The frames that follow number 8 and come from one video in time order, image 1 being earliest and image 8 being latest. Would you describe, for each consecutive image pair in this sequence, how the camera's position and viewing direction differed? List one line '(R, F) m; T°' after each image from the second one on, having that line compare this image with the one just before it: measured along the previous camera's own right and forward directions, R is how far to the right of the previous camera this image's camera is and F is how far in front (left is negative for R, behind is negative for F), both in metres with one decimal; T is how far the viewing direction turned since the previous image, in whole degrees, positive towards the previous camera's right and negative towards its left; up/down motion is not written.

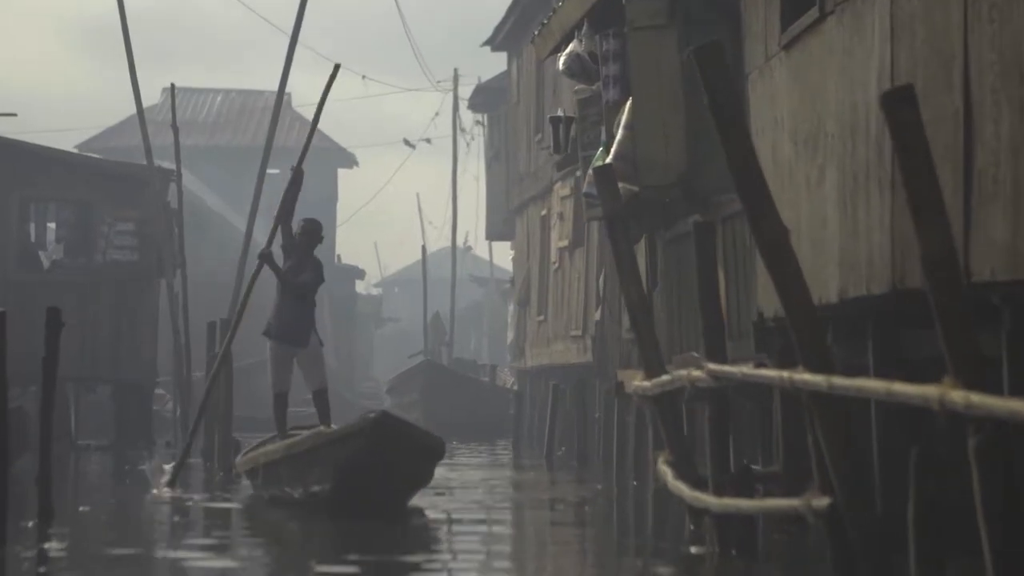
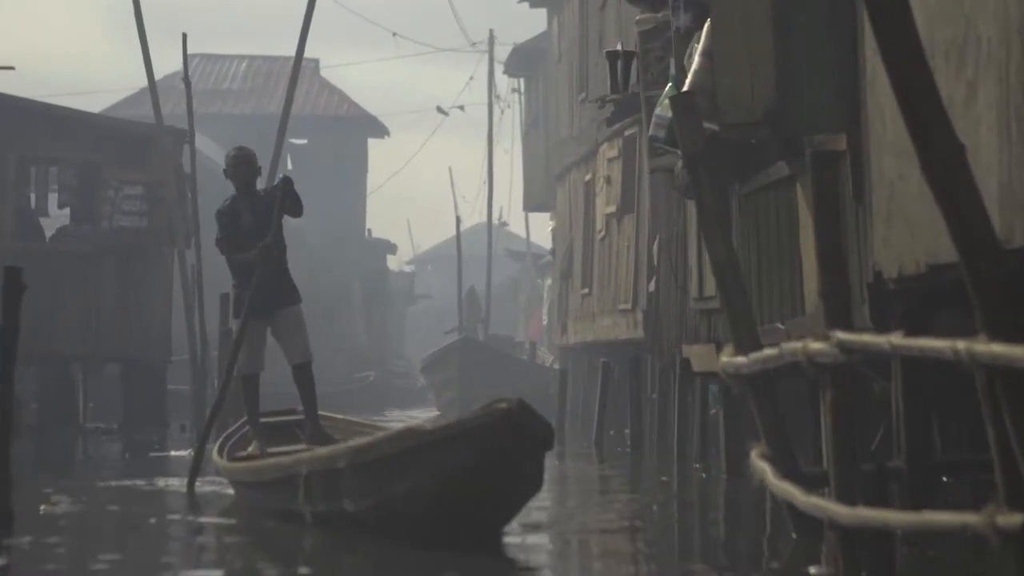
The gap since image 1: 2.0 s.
(-0.1, +1.9) m; -1°
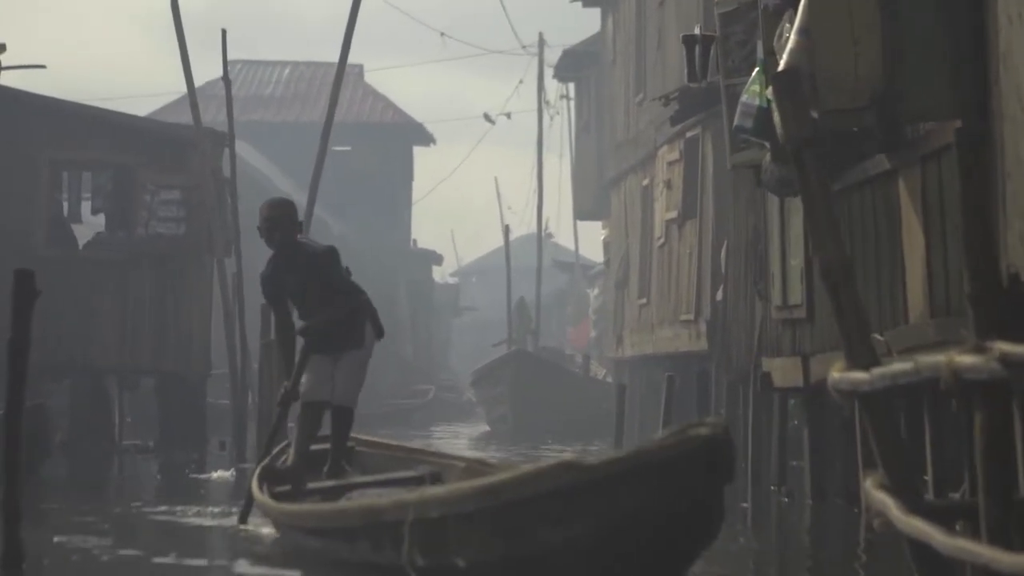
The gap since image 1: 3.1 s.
(-0.1, +1.1) m; -1°
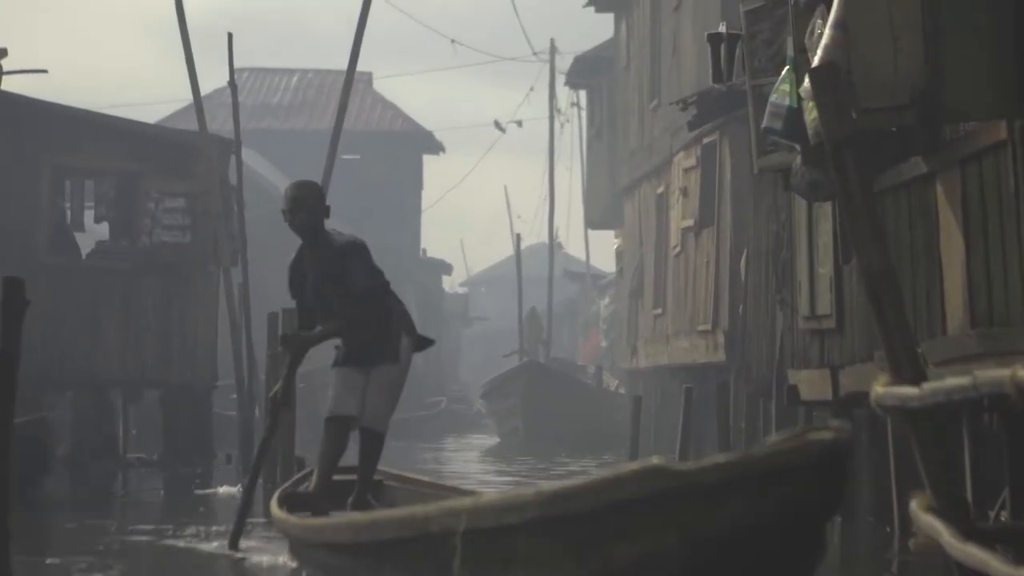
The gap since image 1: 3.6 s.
(0.0, +0.5) m; 0°
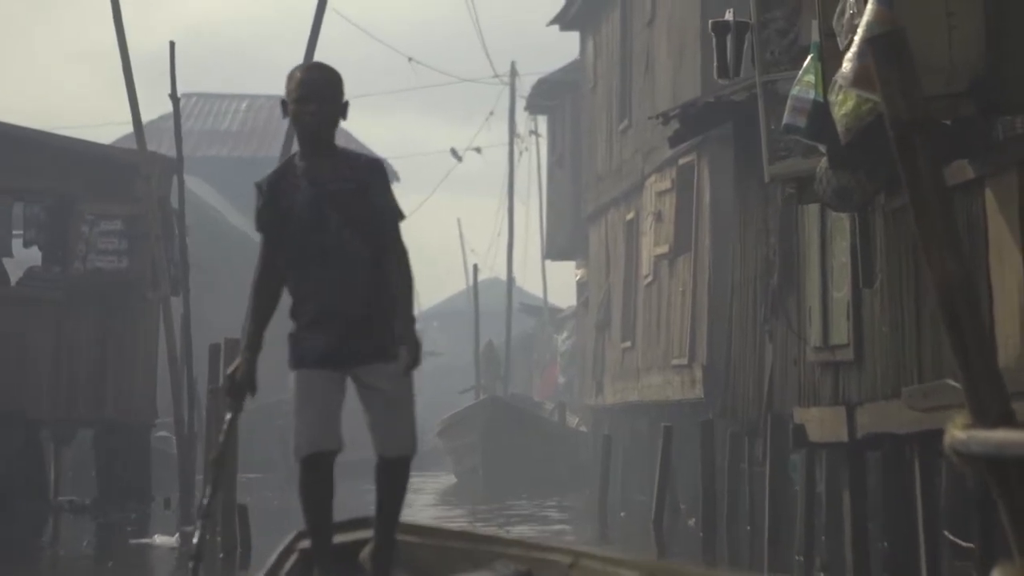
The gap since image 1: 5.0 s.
(-0.1, +1.4) m; +1°
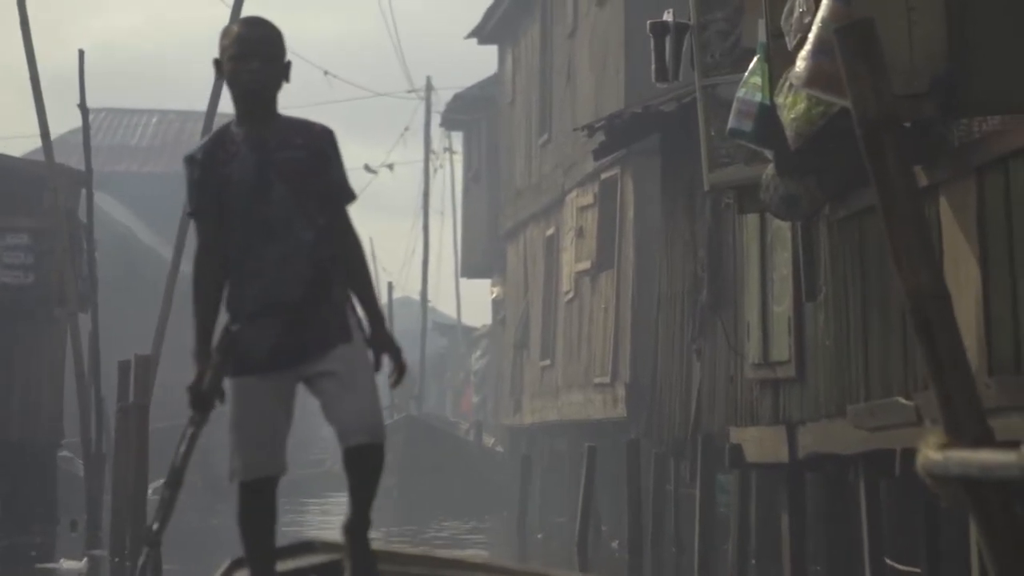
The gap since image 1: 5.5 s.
(-0.1, +0.4) m; +2°
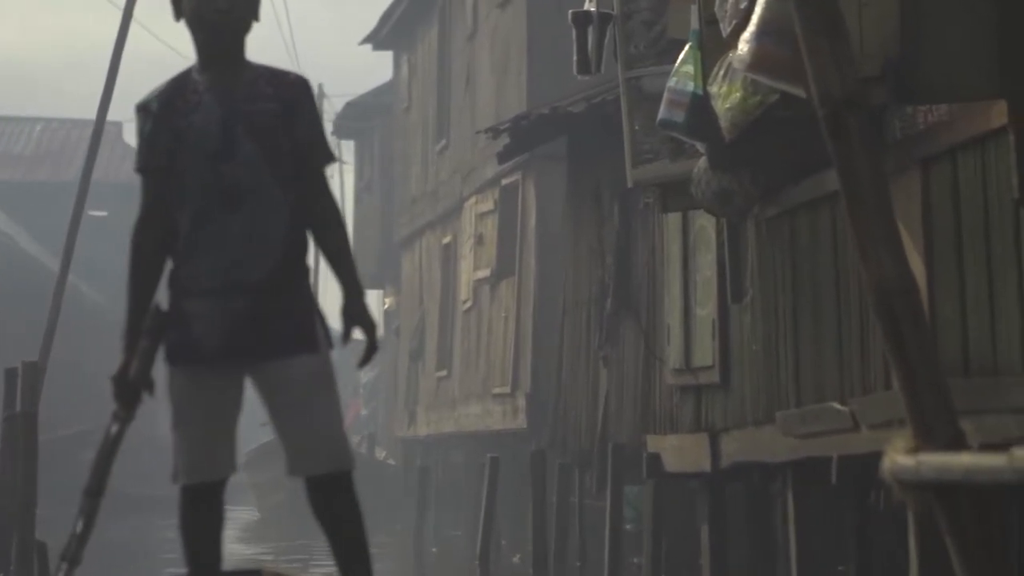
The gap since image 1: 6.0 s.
(-0.1, +0.4) m; +3°
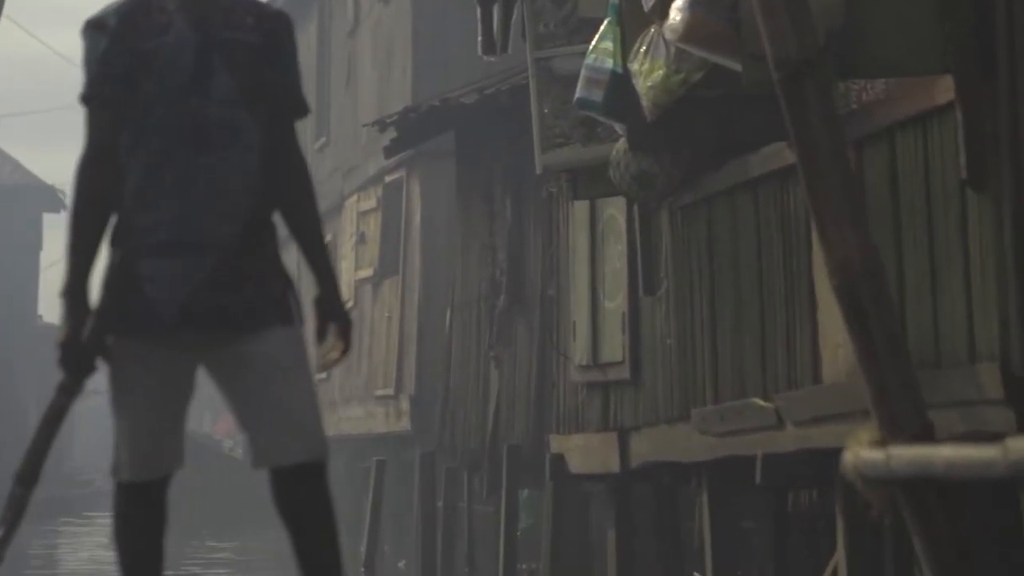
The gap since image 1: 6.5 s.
(-0.1, +0.4) m; +3°
